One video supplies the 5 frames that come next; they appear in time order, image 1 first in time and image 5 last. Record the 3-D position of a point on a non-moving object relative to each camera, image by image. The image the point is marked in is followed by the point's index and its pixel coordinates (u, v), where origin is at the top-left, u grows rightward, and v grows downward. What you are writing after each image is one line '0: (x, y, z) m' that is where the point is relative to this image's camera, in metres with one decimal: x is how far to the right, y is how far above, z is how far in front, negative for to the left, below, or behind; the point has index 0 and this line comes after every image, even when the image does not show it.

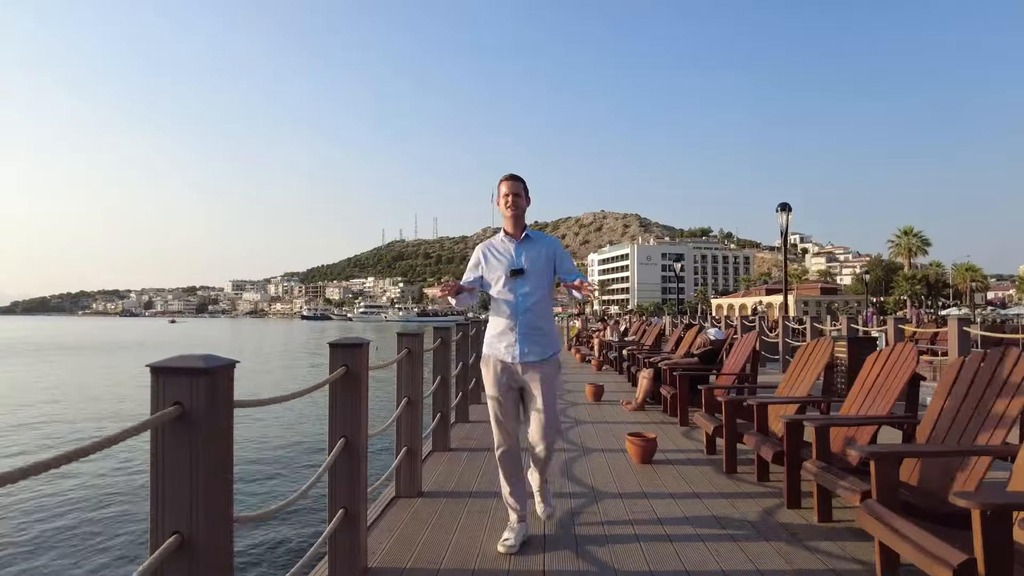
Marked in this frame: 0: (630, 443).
0: (+0.8, -1.0, +5.5) m
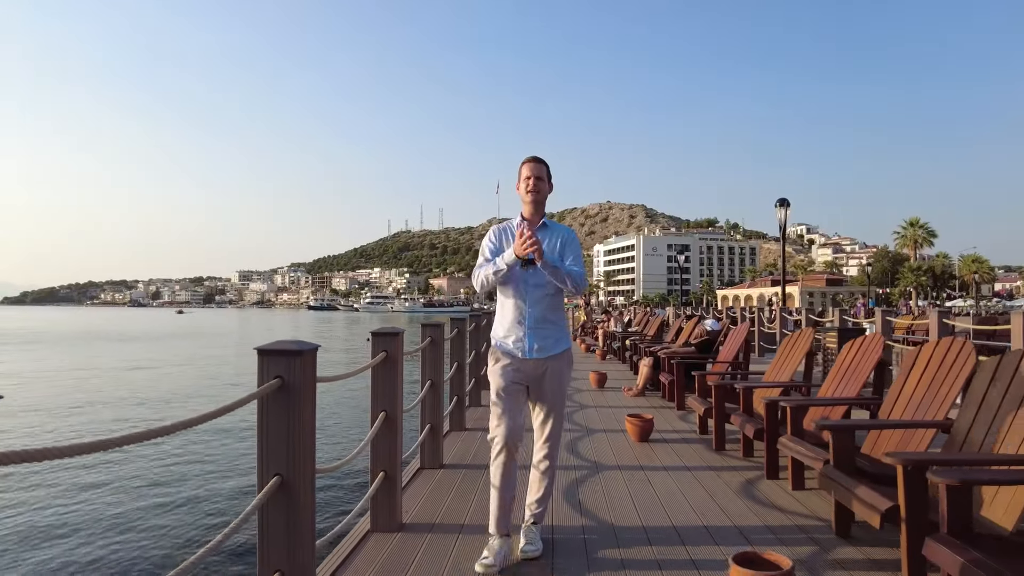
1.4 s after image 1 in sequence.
0: (+0.9, -1.0, +5.9) m
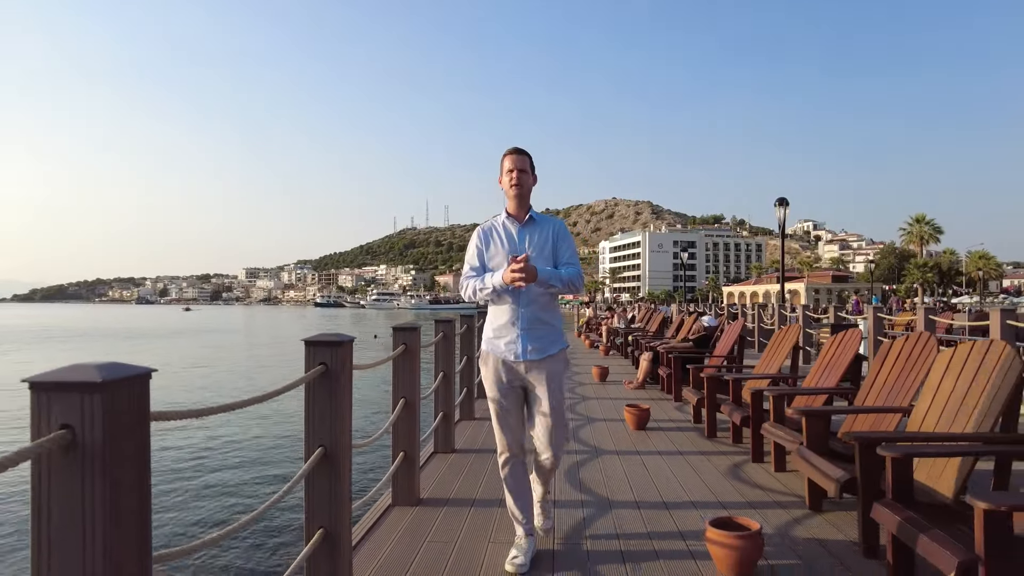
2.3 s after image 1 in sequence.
0: (+0.9, -0.9, +5.1) m
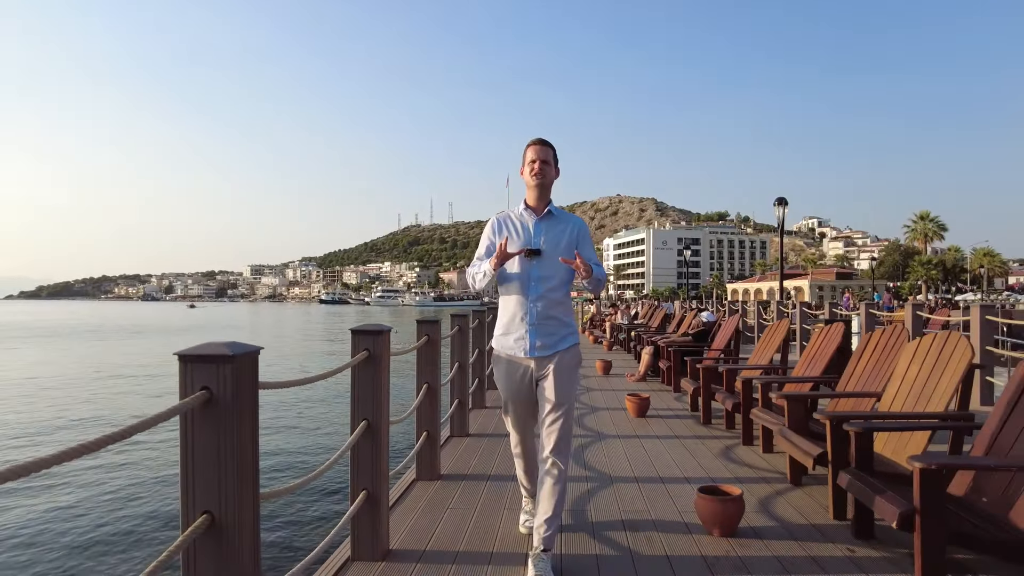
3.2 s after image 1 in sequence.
0: (+0.9, -0.9, +5.5) m
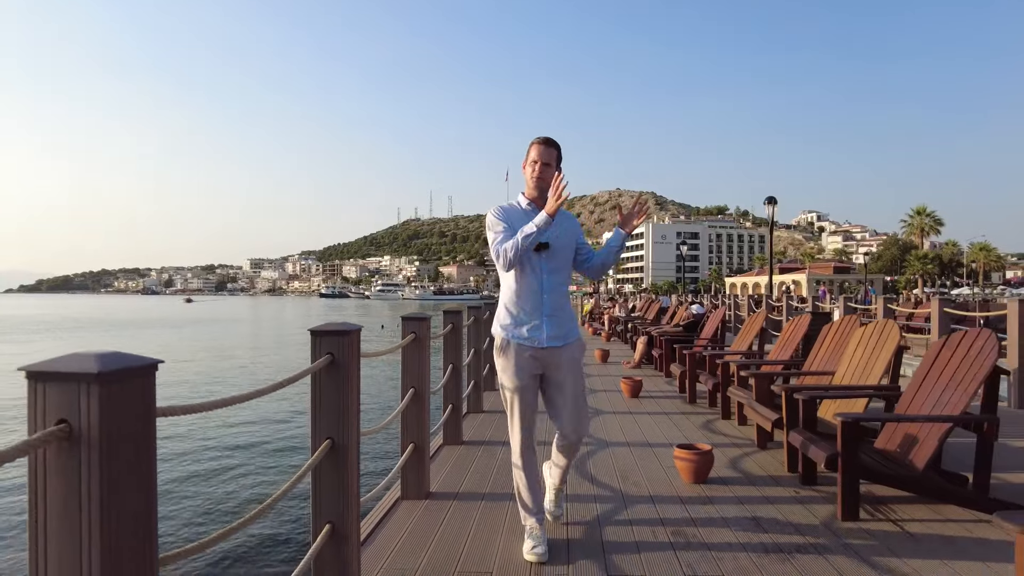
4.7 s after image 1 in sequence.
0: (+1.0, -0.9, +6.1) m
